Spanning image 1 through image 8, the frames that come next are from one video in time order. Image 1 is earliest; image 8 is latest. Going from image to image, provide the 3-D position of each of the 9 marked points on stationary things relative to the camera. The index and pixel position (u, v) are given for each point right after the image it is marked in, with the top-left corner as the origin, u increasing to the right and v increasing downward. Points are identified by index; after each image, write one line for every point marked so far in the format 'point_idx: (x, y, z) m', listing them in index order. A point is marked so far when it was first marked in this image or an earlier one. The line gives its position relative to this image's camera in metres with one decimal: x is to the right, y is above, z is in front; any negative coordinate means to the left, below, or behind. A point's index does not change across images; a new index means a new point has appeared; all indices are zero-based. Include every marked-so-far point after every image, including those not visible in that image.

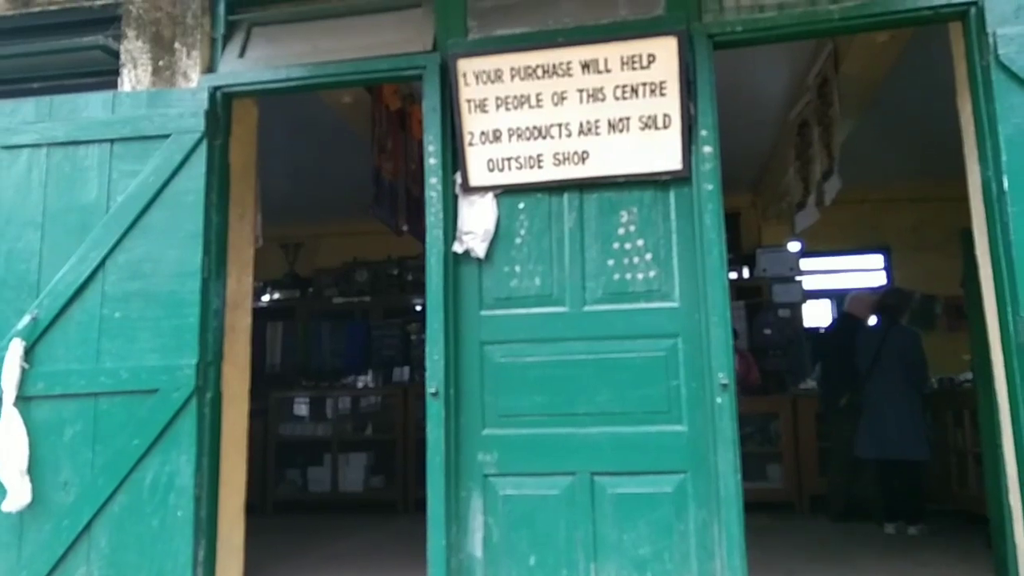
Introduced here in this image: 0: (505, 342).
0: (0.0, -0.3, +3.6) m
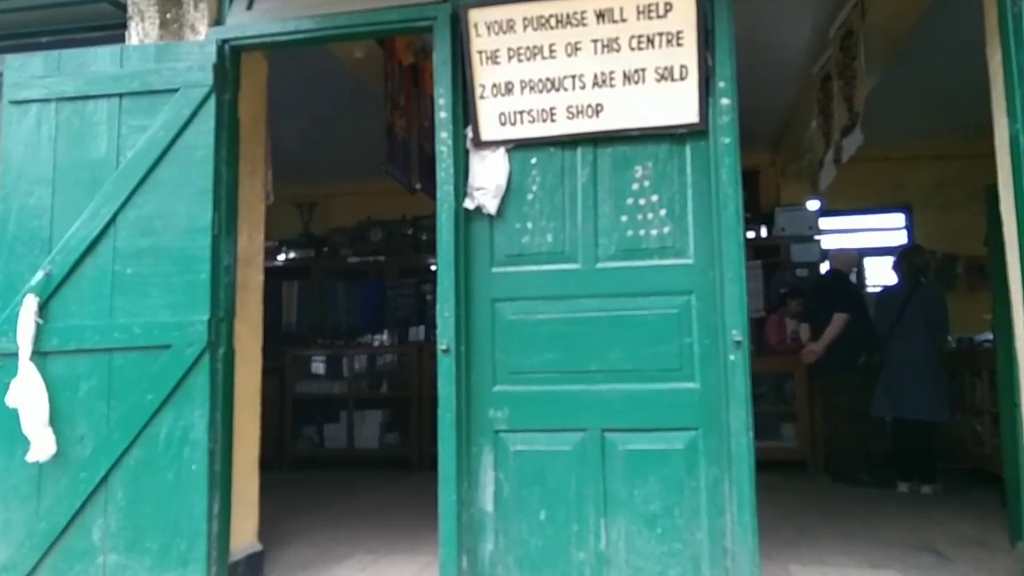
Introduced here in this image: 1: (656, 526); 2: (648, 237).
0: (0.0, -0.1, +3.6) m
1: (+0.6, -1.0, +3.3) m
2: (+0.6, +0.2, +3.5) m
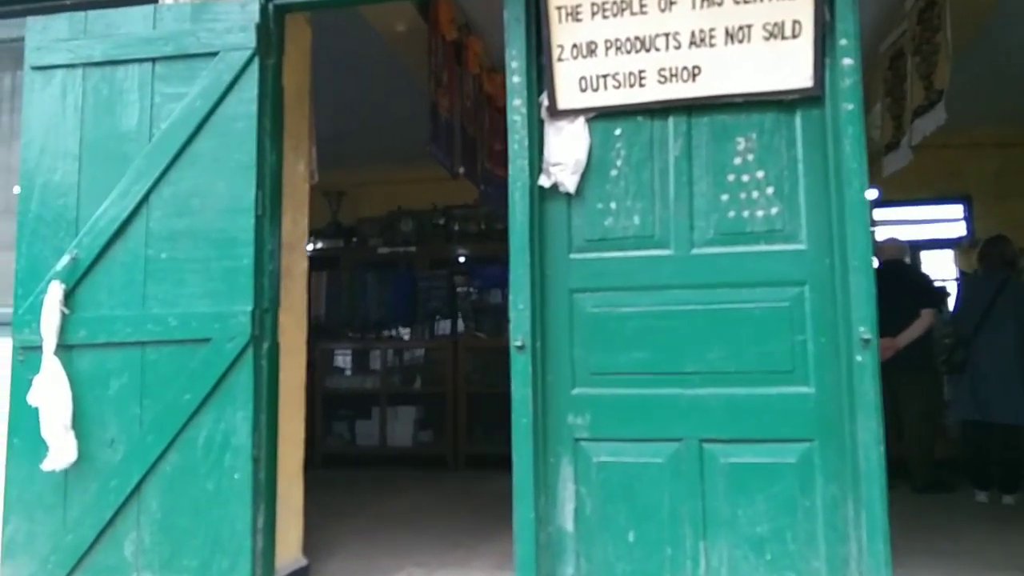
0: (+0.3, 0.0, +3.1) m
1: (+0.9, -1.0, +2.9) m
2: (+0.9, +0.3, +3.0) m
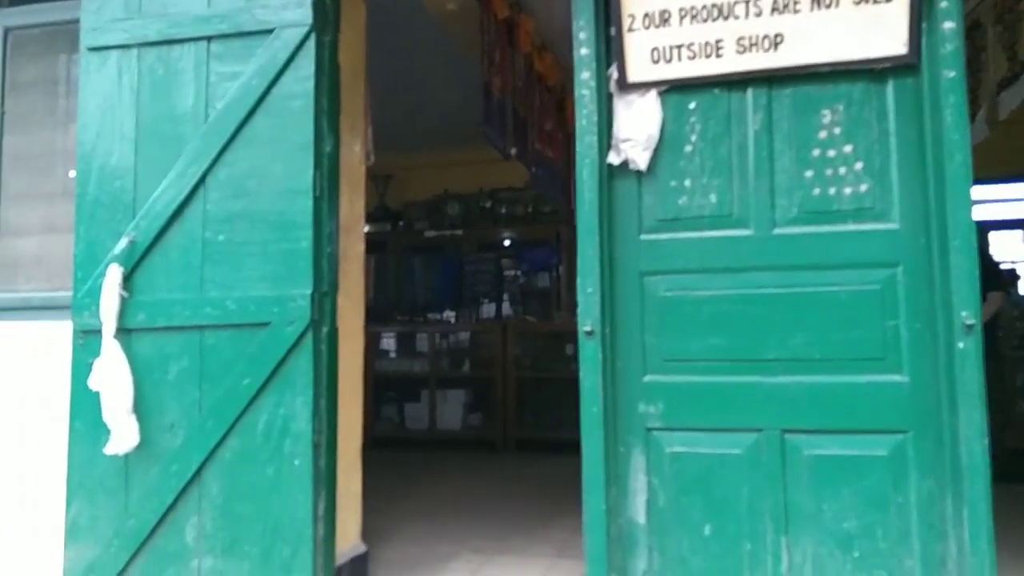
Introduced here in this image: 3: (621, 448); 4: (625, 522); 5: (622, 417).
0: (+0.6, +0.1, +3.0) m
1: (+1.2, -0.9, +2.7) m
2: (+1.2, +0.3, +2.8) m
3: (+0.4, -0.6, +2.9) m
4: (+0.4, -0.9, +2.9) m
5: (+0.4, -0.5, +2.9) m
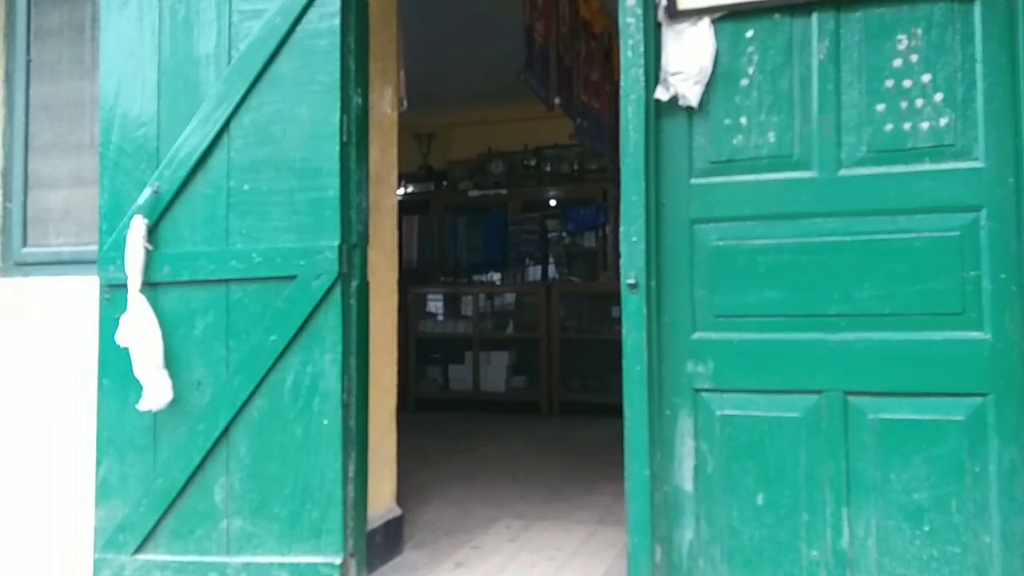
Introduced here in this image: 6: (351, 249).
0: (+0.7, +0.2, +2.7) m
1: (+1.3, -0.7, +2.5) m
2: (+1.3, +0.5, +2.5) m
3: (+0.5, -0.4, +2.7) m
4: (+0.6, -0.7, +2.7) m
5: (+0.6, -0.3, +2.7) m
6: (-0.6, +0.2, +3.0) m
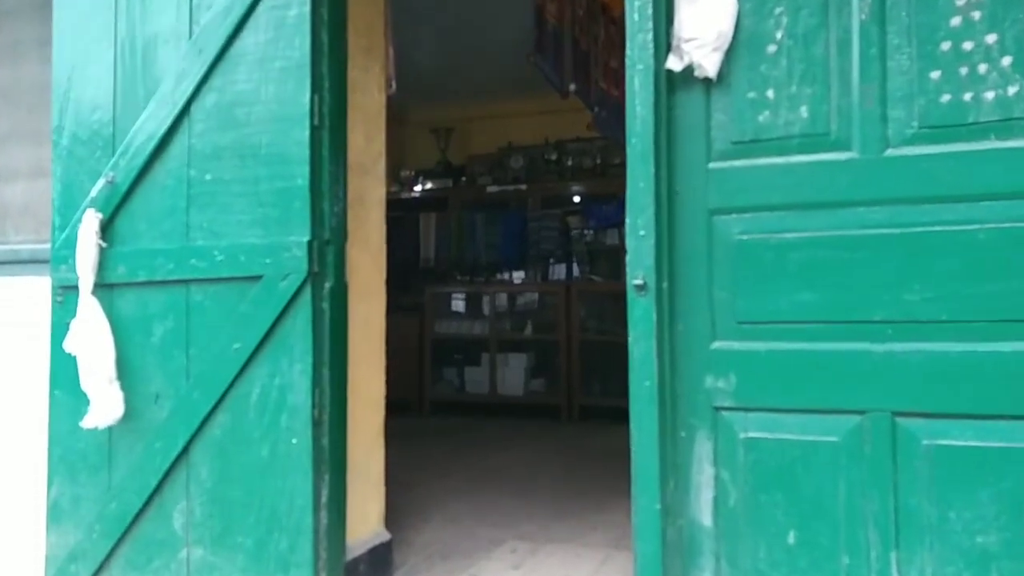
0: (+0.7, +0.2, +2.3) m
1: (+1.3, -0.8, +2.1) m
2: (+1.3, +0.5, +2.1) m
3: (+0.5, -0.4, +2.3) m
4: (+0.5, -0.7, +2.3) m
5: (+0.5, -0.3, +2.4) m
6: (-0.7, +0.1, +2.7) m
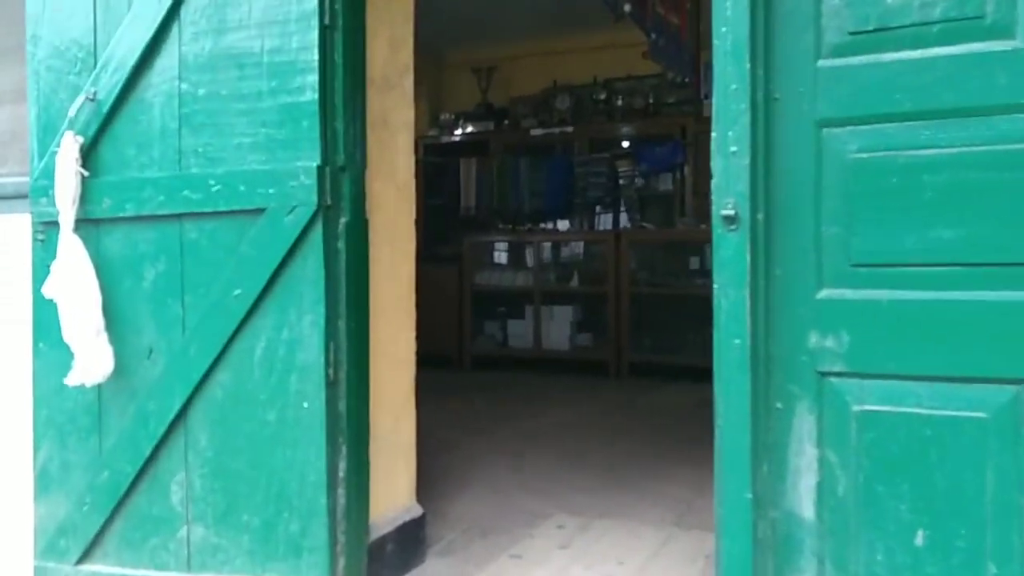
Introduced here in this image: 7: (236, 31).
0: (+0.8, +0.4, +1.8) m
1: (+1.4, -0.6, +1.6) m
2: (+1.4, +0.6, +1.5) m
3: (+0.6, -0.3, +1.9) m
4: (+0.6, -0.5, +1.9) m
5: (+0.6, -0.2, +1.9) m
6: (-0.5, +0.3, +2.2) m
7: (-0.8, +0.8, +2.3) m
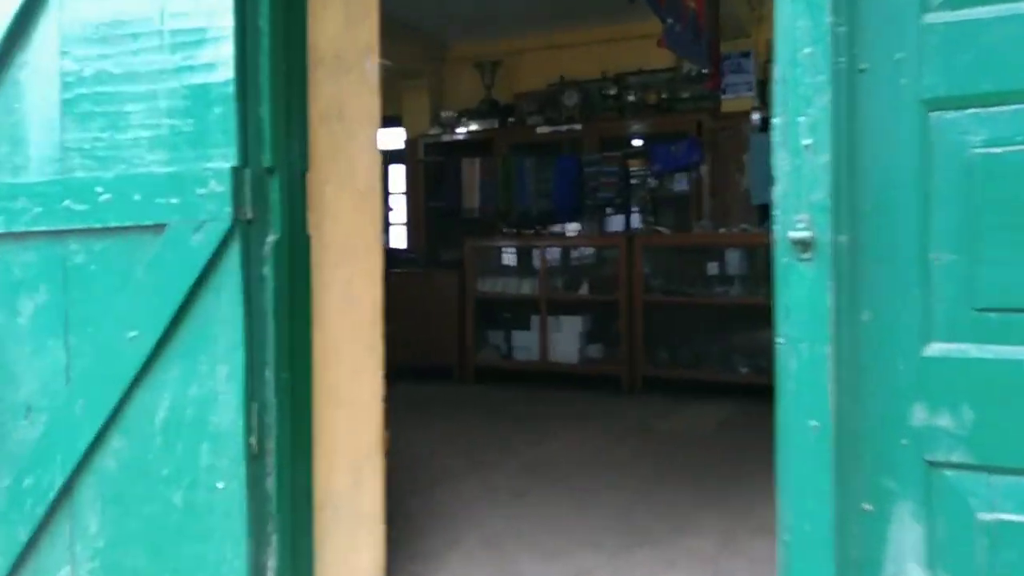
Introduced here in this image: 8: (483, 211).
0: (+0.8, +0.3, +1.2) m
1: (+1.3, -0.7, +1.0) m
2: (+1.3, +0.6, +1.0) m
3: (+0.6, -0.4, +1.3) m
4: (+0.6, -0.6, +1.3) m
5: (+0.6, -0.2, +1.3) m
6: (-0.5, +0.2, +1.7) m
7: (-0.8, +0.7, +1.7) m
8: (-0.3, +0.7, +6.8) m
